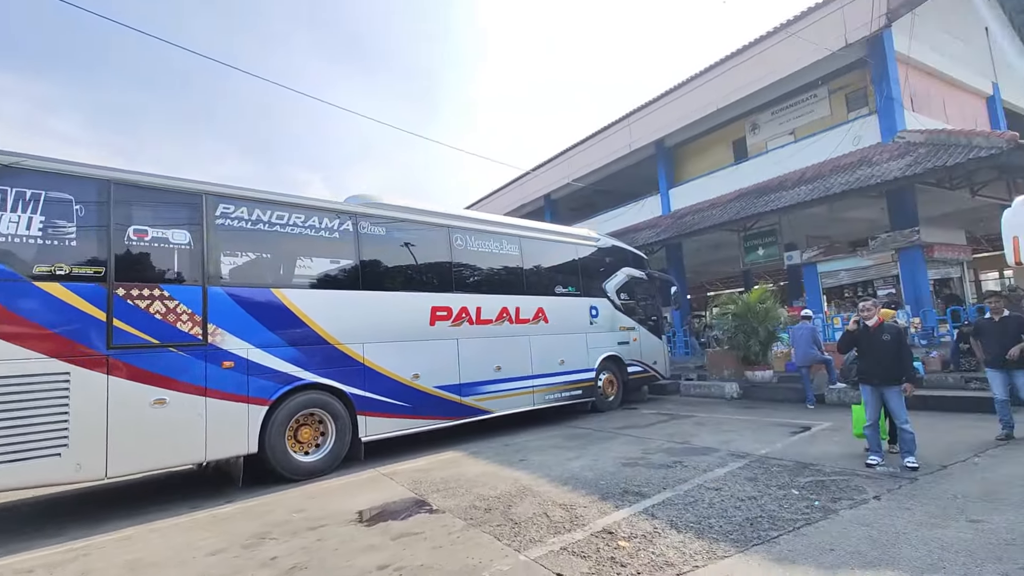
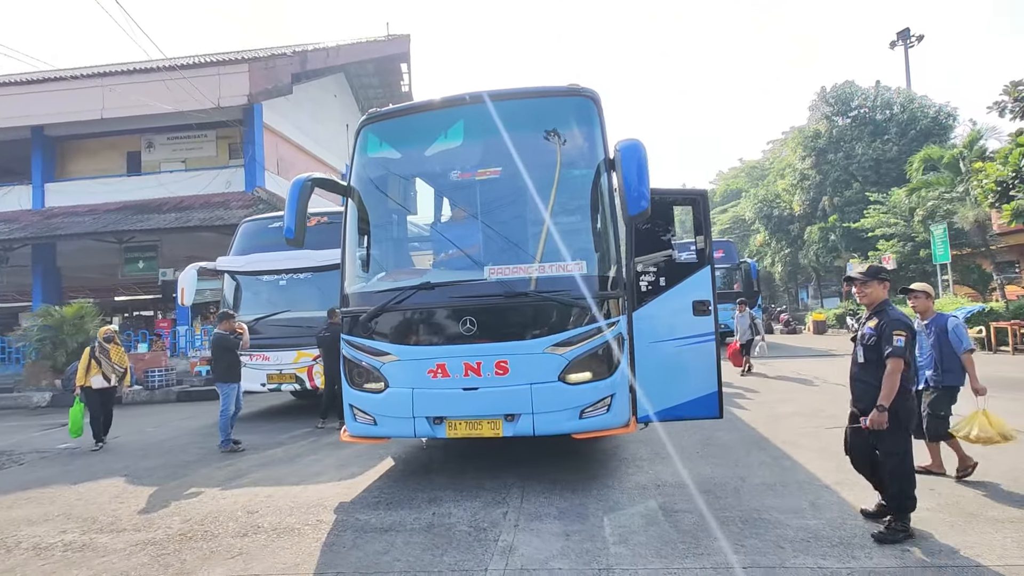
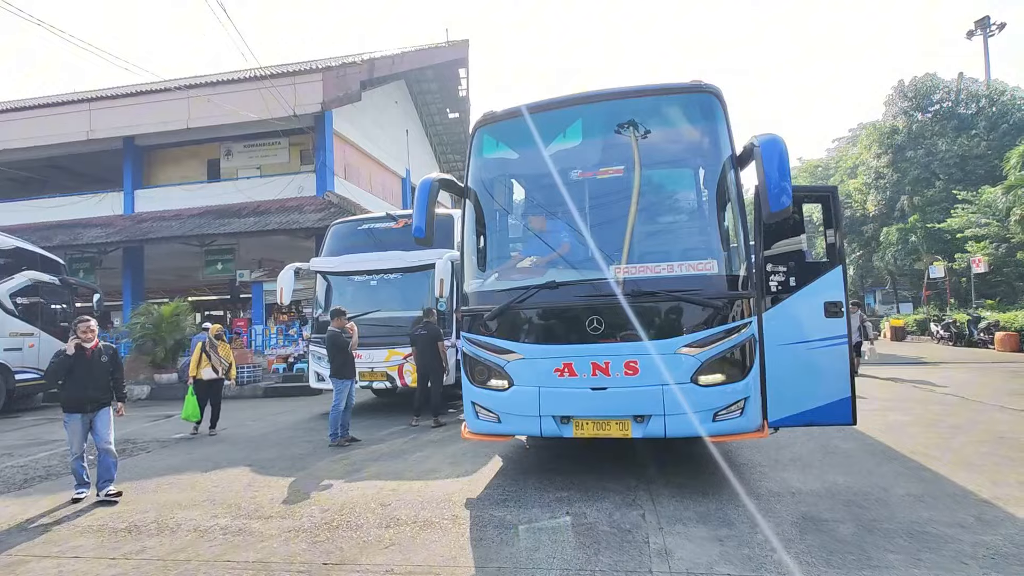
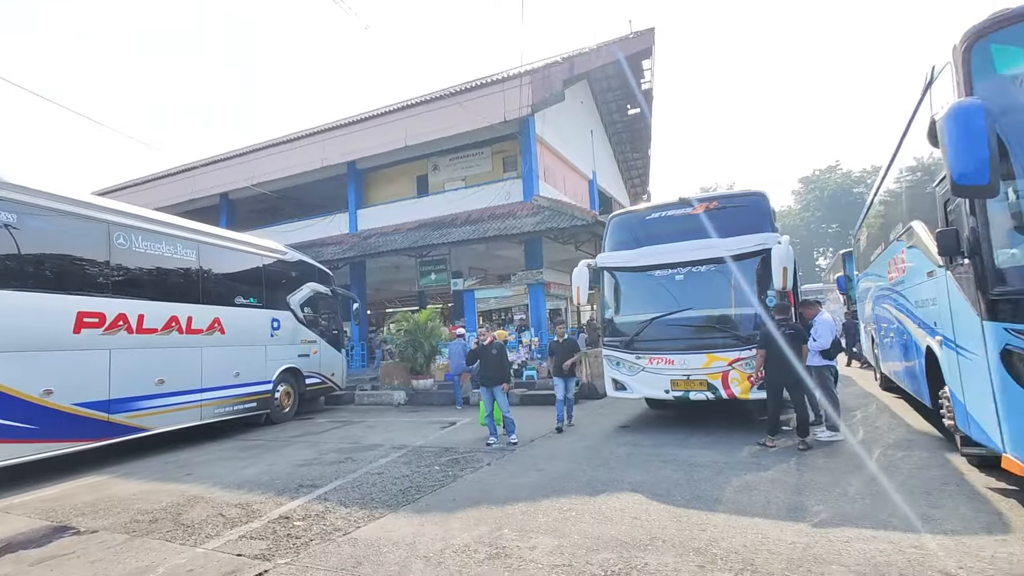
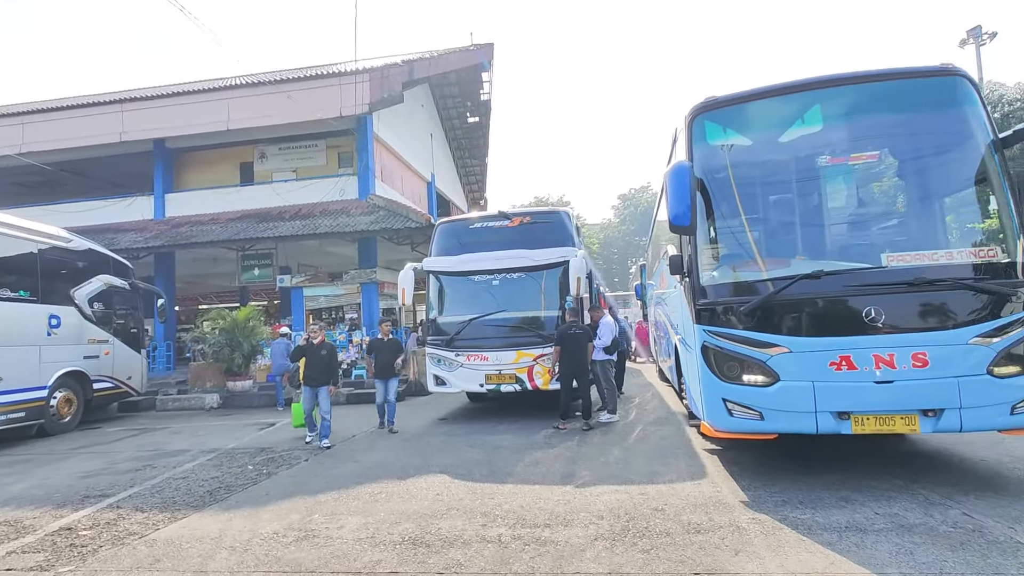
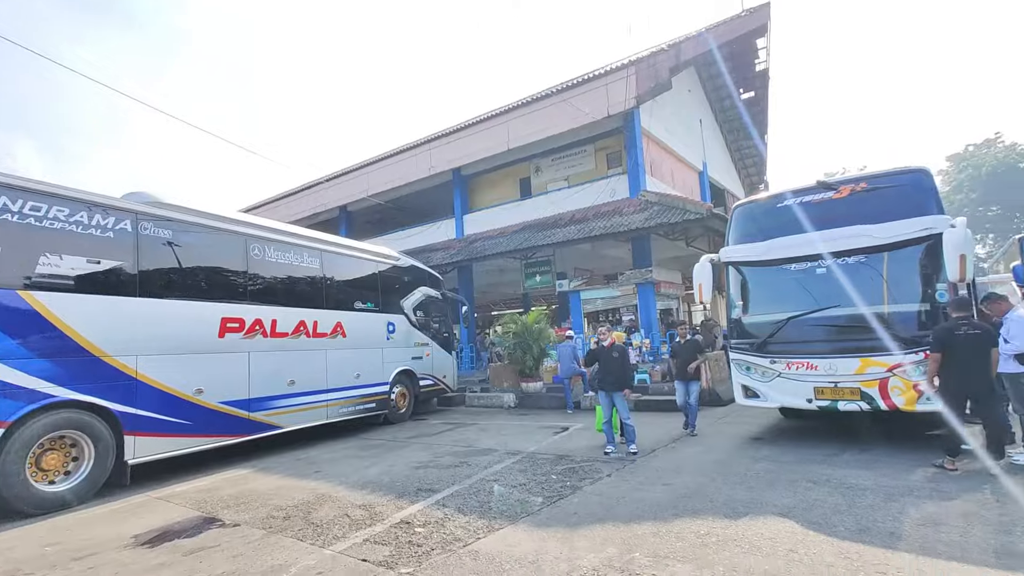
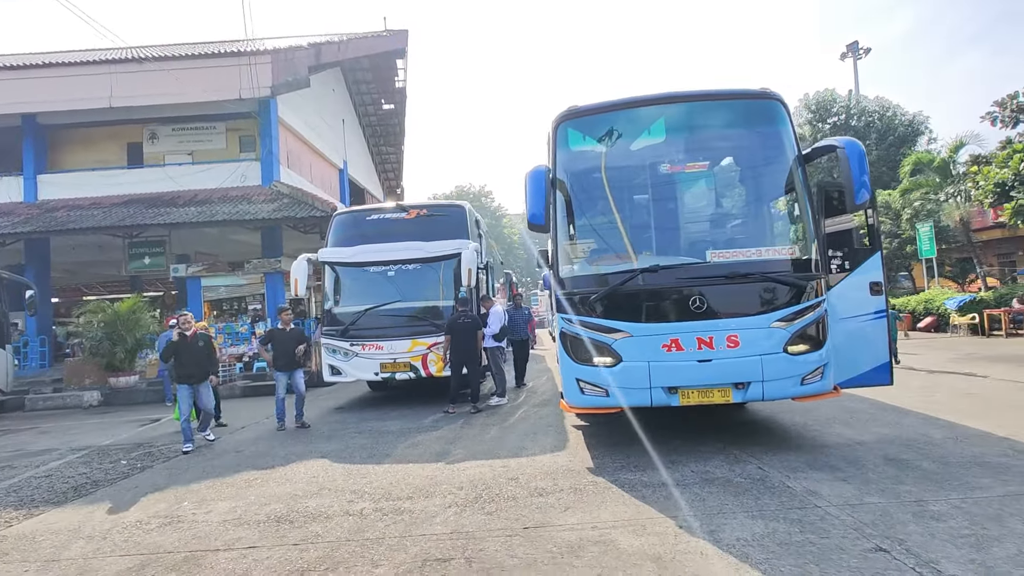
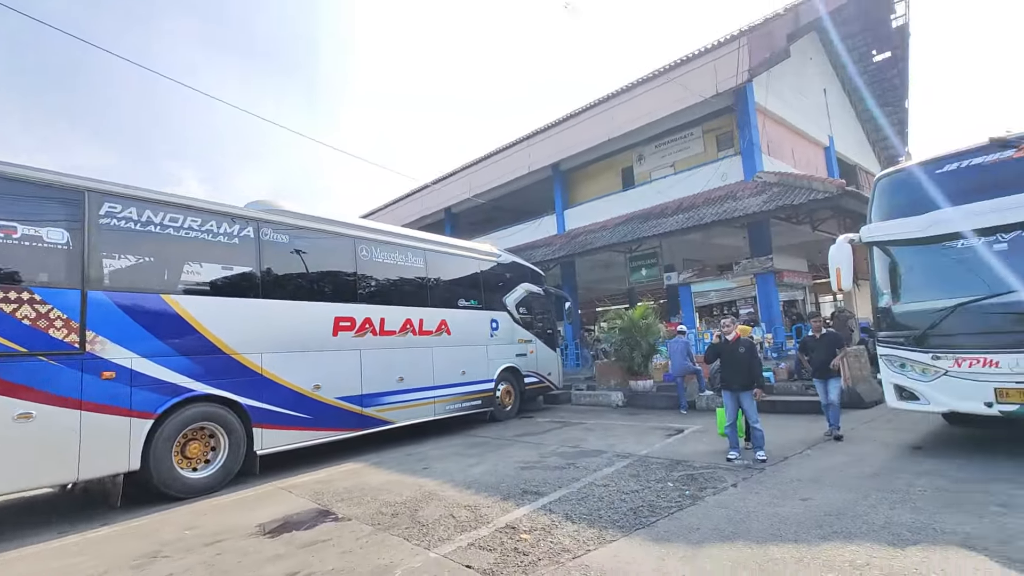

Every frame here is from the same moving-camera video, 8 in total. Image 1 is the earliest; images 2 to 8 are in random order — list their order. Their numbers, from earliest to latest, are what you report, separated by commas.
8, 6, 4, 5, 7, 3, 2
